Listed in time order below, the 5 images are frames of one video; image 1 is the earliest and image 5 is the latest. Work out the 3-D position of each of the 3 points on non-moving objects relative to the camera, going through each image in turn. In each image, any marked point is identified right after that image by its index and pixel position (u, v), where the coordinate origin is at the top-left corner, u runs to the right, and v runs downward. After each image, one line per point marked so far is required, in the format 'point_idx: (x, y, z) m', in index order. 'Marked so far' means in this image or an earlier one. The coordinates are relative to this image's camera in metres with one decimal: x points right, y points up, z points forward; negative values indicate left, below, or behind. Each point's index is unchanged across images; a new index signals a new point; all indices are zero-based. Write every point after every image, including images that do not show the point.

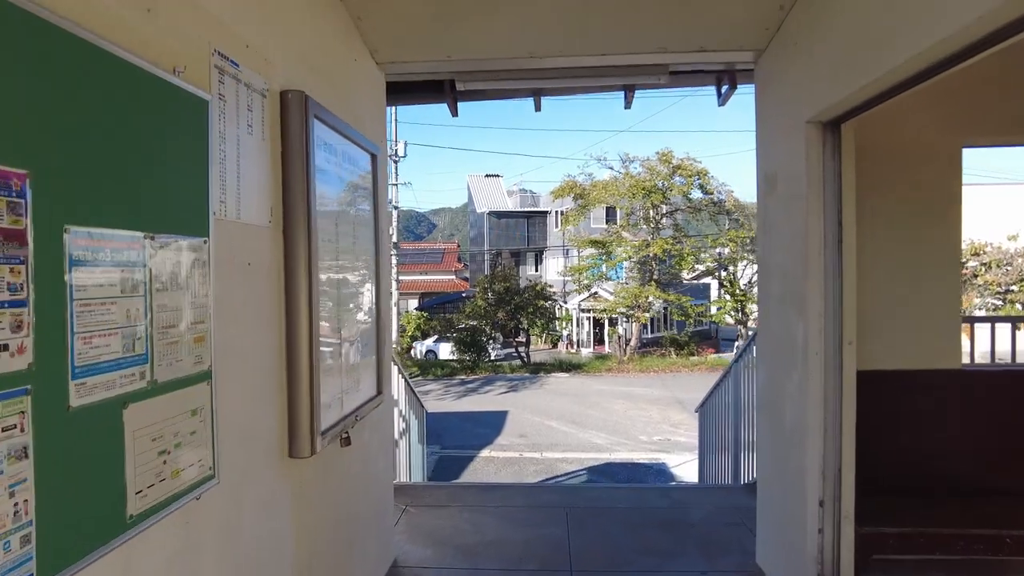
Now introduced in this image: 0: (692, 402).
0: (+3.4, -2.2, +13.1) m
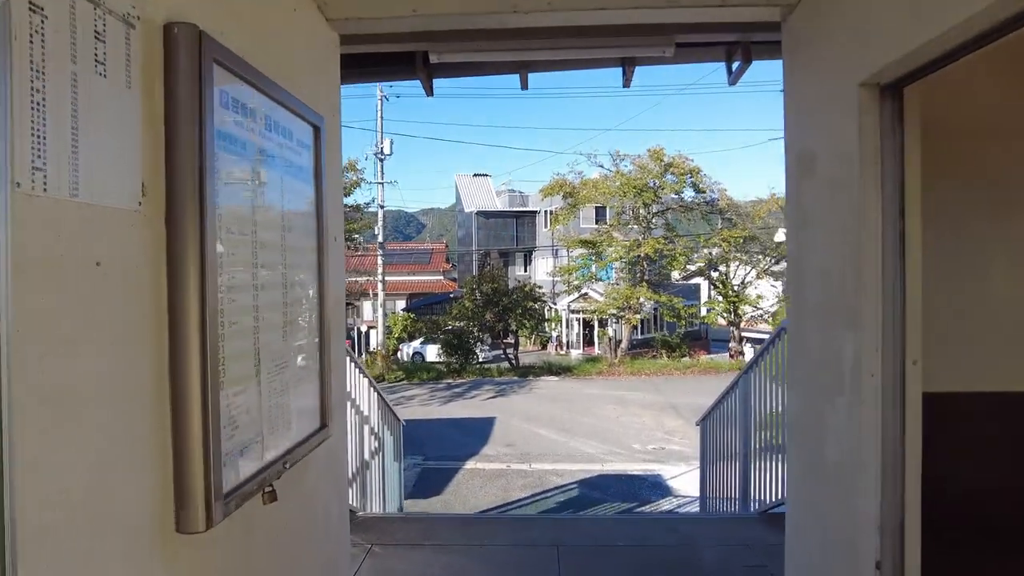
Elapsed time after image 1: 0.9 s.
0: (+3.2, -2.2, +12.6) m
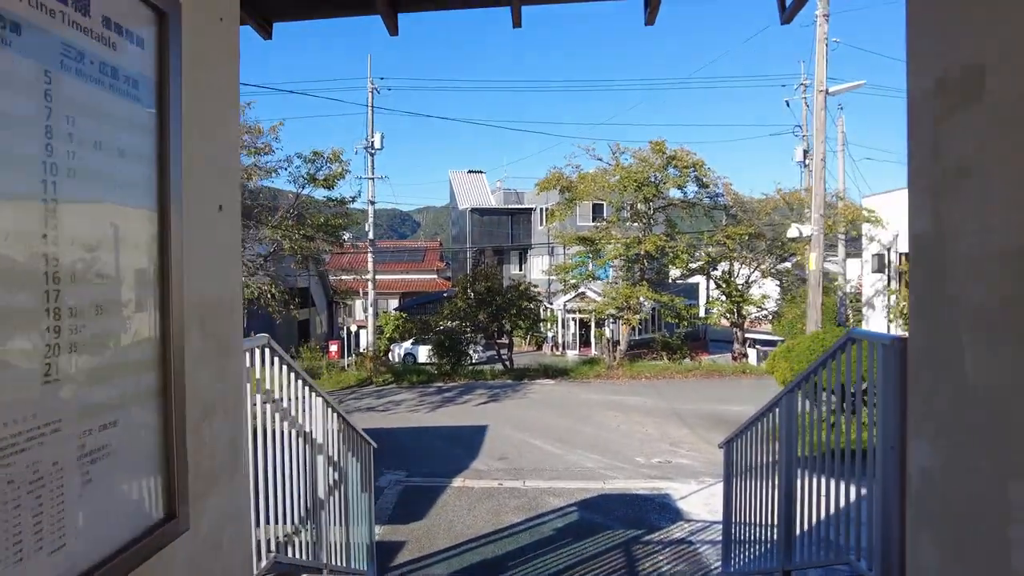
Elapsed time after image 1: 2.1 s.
0: (+3.0, -2.2, +11.8) m
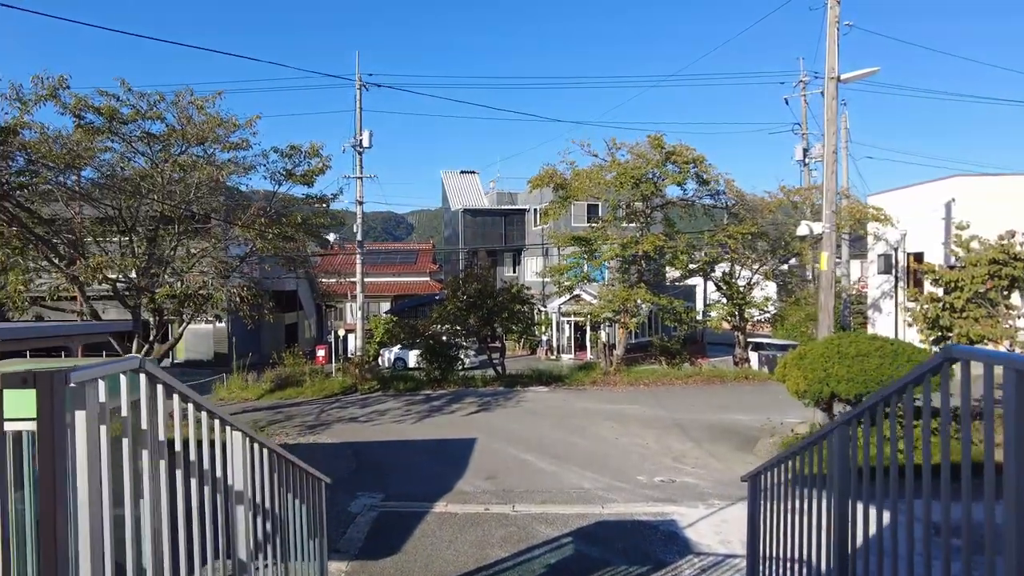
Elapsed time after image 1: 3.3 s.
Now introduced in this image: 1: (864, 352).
0: (+2.9, -2.2, +11.0) m
1: (+4.3, -0.8, +8.5) m
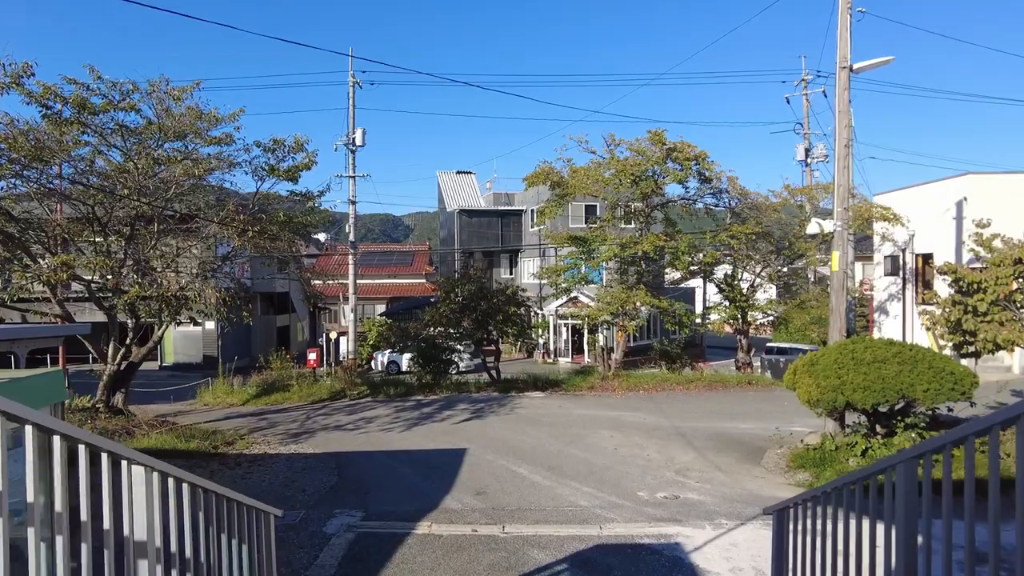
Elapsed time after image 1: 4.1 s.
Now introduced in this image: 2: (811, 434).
0: (+2.8, -2.2, +10.4) m
1: (+4.2, -0.8, +7.9) m
2: (+4.1, -2.0, +9.5) m
